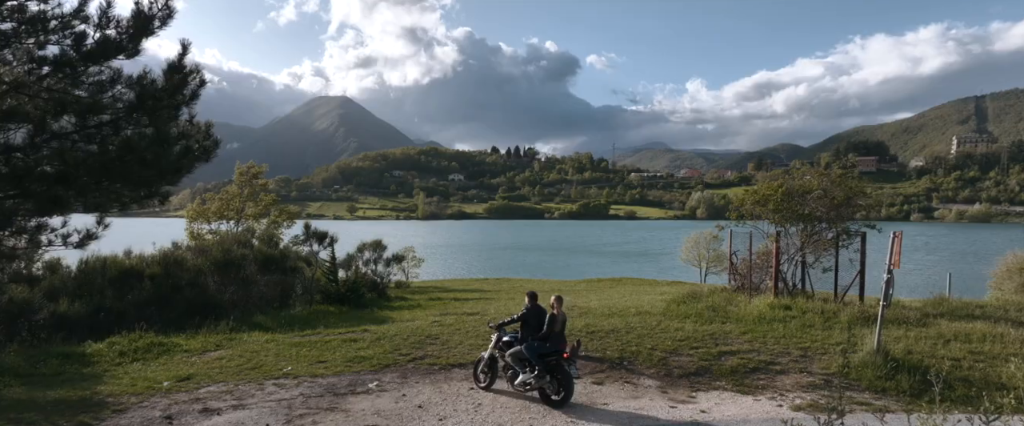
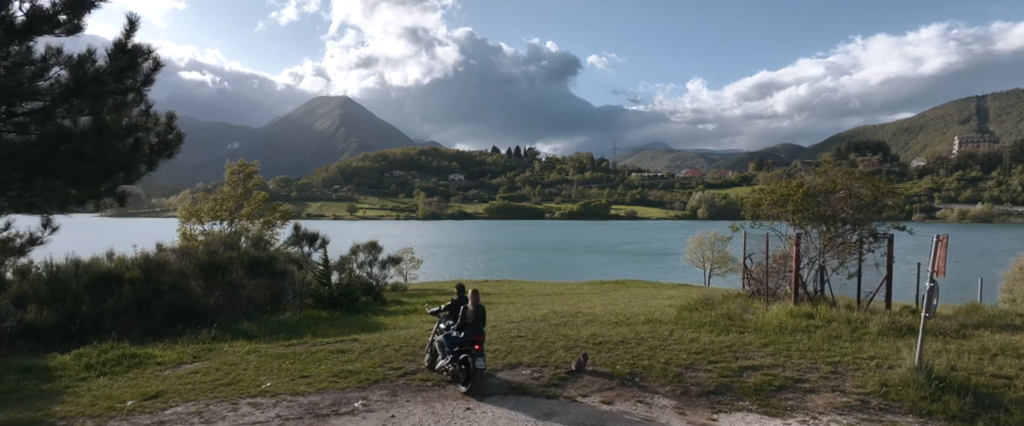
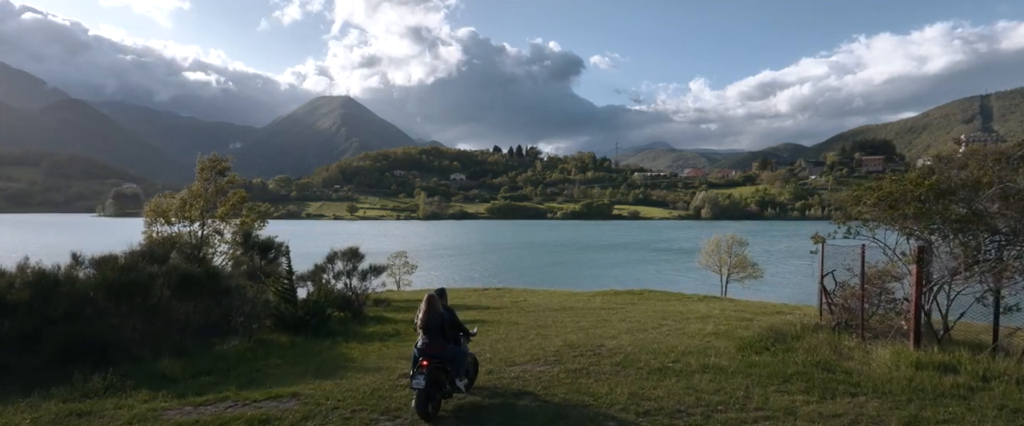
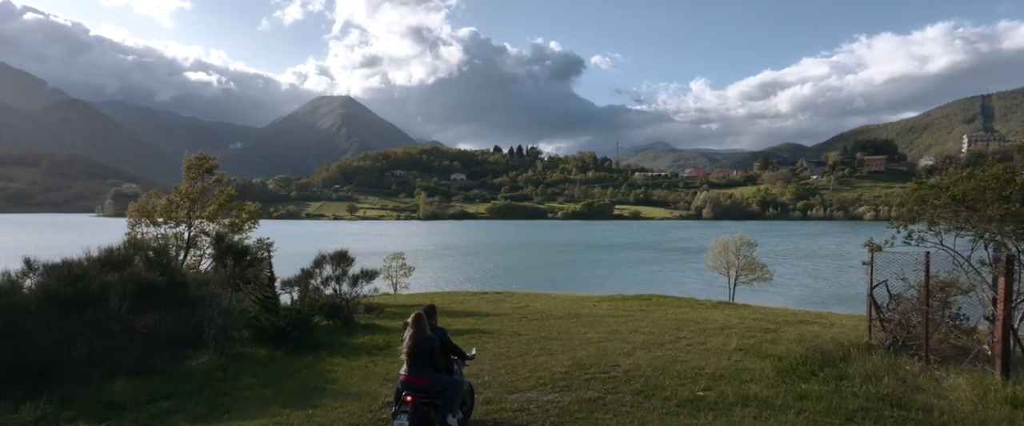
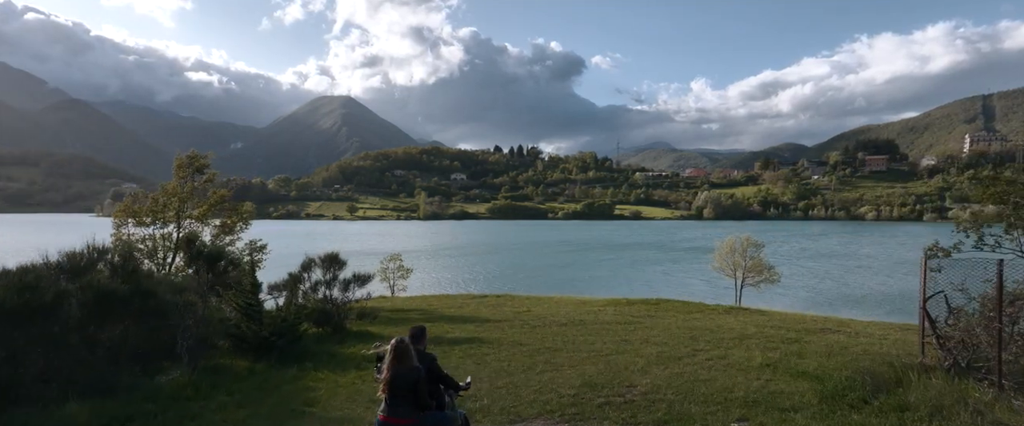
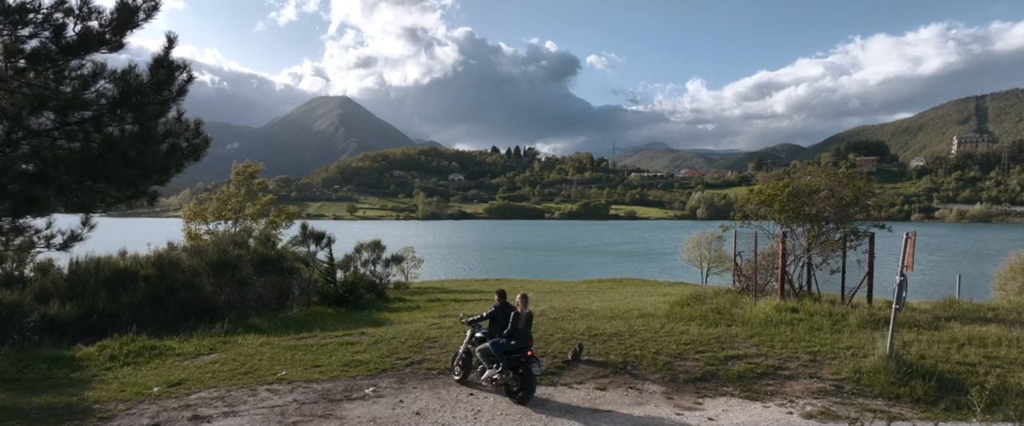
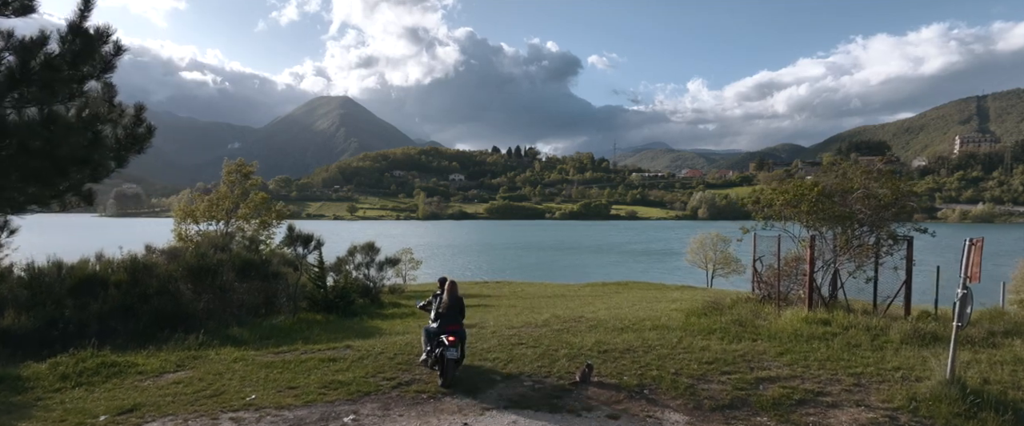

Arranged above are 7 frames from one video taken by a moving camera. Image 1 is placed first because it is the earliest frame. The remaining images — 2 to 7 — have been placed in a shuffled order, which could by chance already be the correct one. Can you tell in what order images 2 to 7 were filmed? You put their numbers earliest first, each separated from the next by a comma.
6, 2, 7, 3, 4, 5
